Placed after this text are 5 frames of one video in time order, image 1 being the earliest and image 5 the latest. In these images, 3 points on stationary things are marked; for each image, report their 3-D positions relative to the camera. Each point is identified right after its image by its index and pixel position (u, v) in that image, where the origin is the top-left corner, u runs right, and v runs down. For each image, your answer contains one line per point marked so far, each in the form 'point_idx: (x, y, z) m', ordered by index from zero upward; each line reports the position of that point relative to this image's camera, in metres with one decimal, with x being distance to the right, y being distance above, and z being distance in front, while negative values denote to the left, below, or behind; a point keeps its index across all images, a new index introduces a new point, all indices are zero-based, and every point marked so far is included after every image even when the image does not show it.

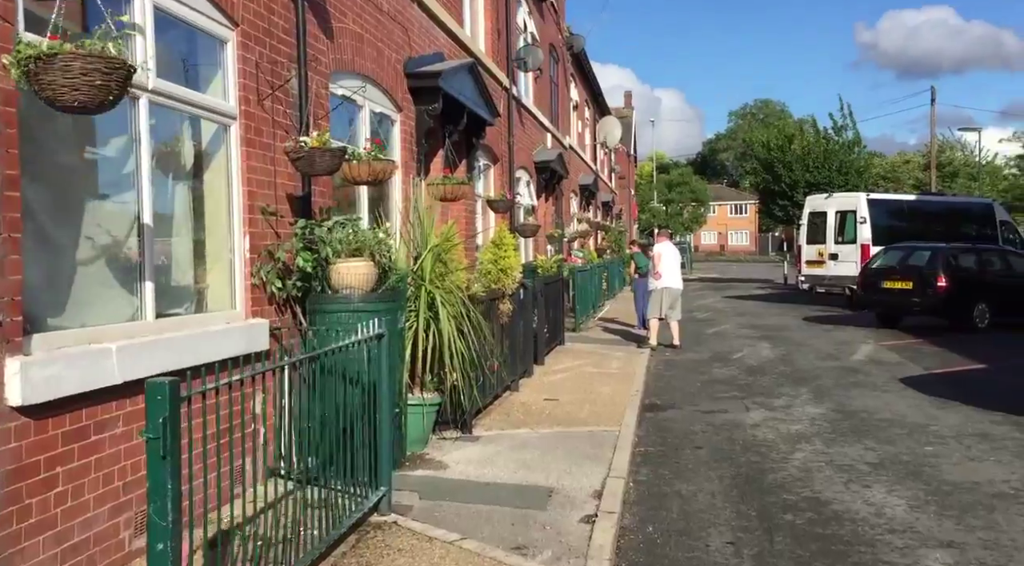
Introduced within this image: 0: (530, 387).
0: (+0.2, -1.2, +9.4) m
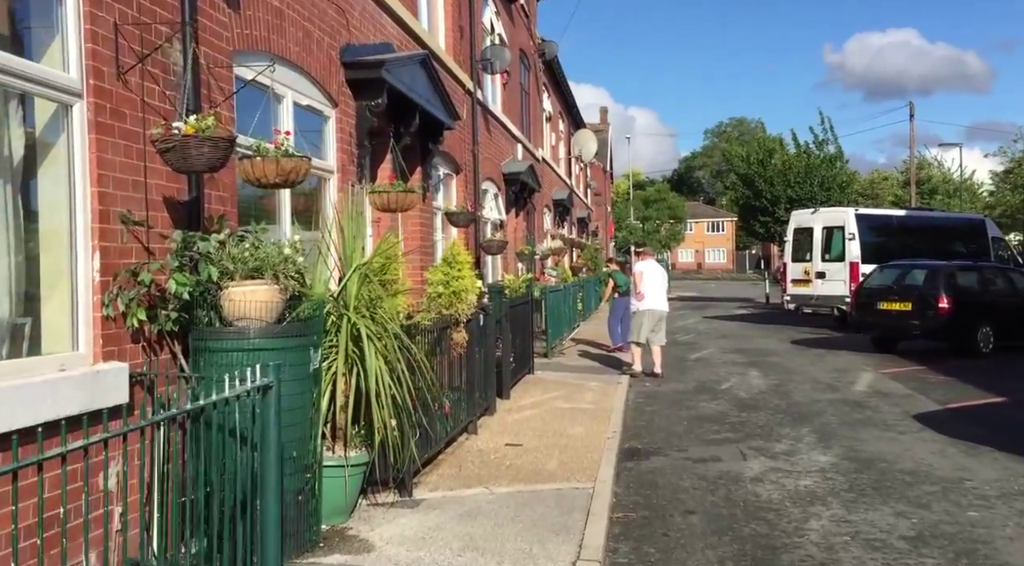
0: (-0.2, -1.5, +8.1) m
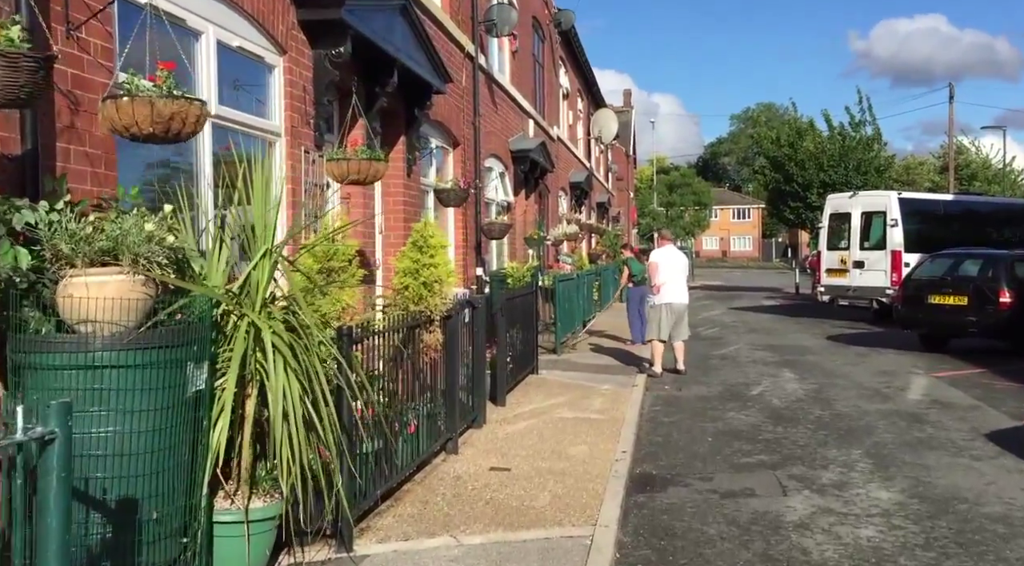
0: (-0.3, -1.4, +6.8) m
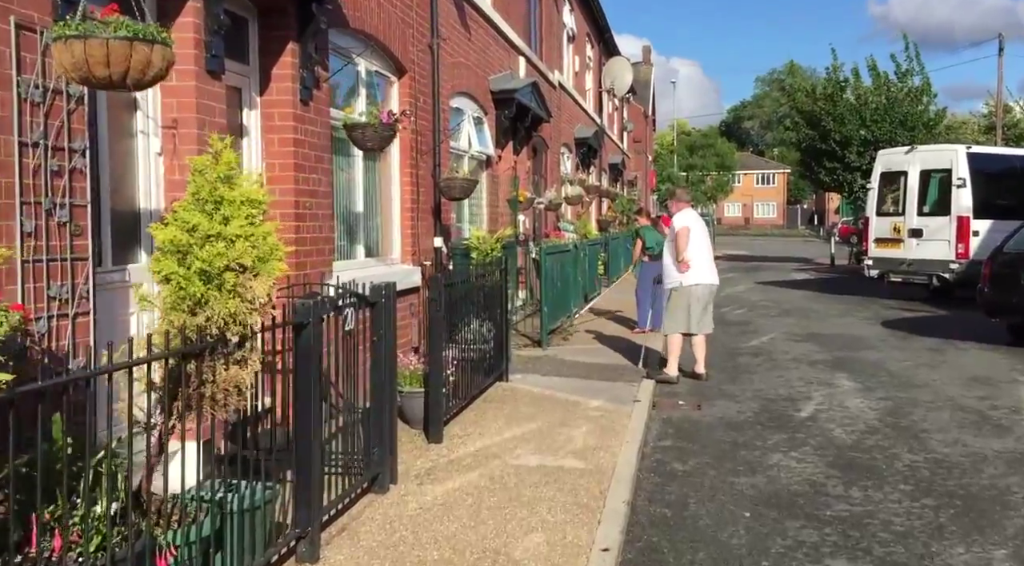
0: (-0.8, -1.3, +4.1) m
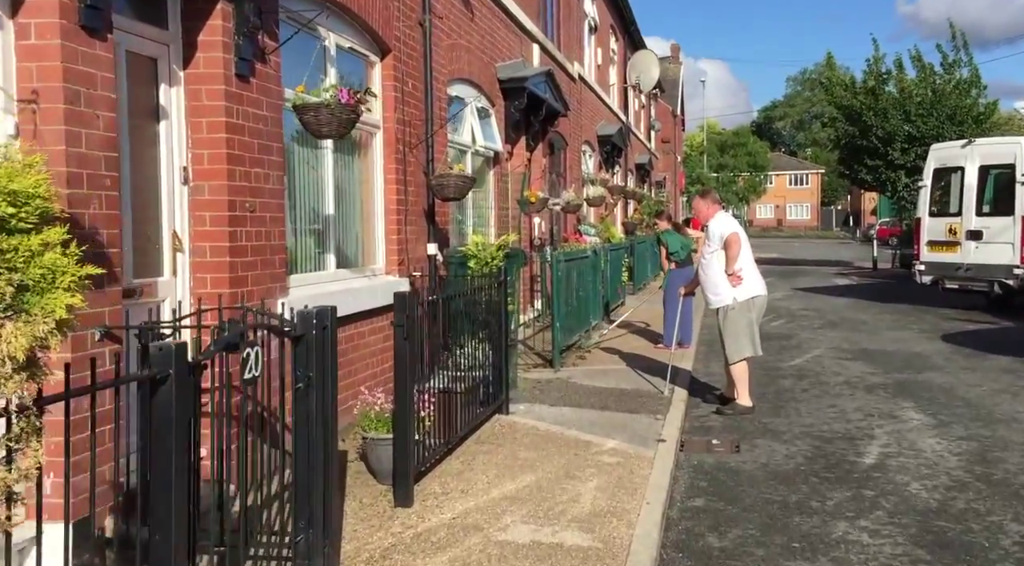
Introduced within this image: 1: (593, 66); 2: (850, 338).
0: (-0.9, -1.4, +2.8) m
1: (+1.9, +5.2, +19.1) m
2: (+4.7, -0.8, +11.2) m
